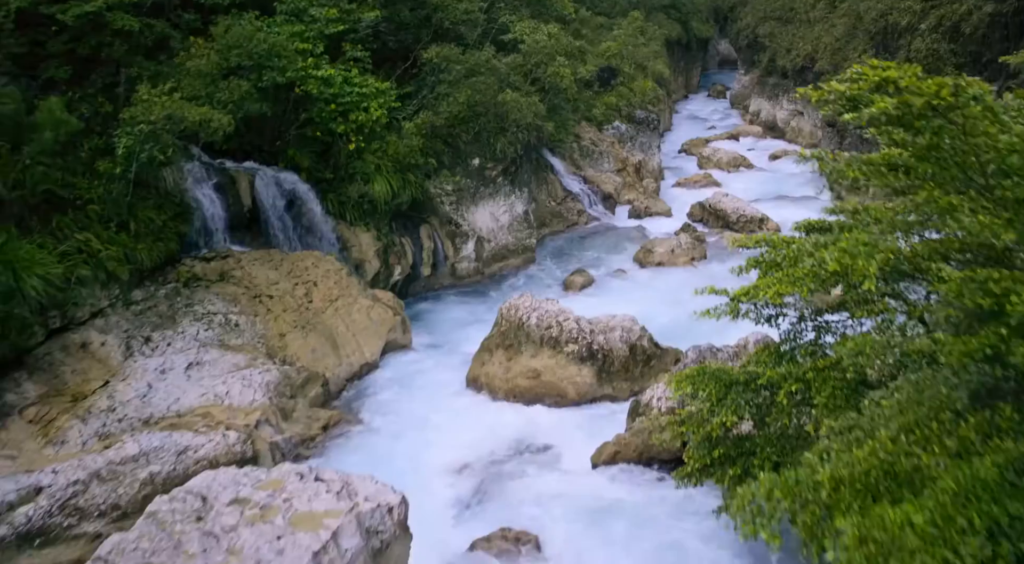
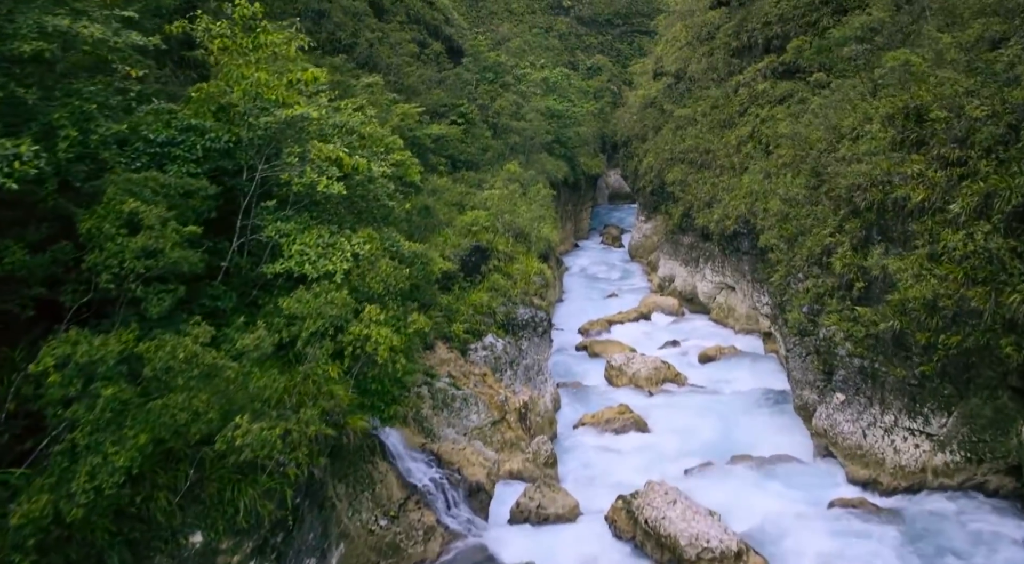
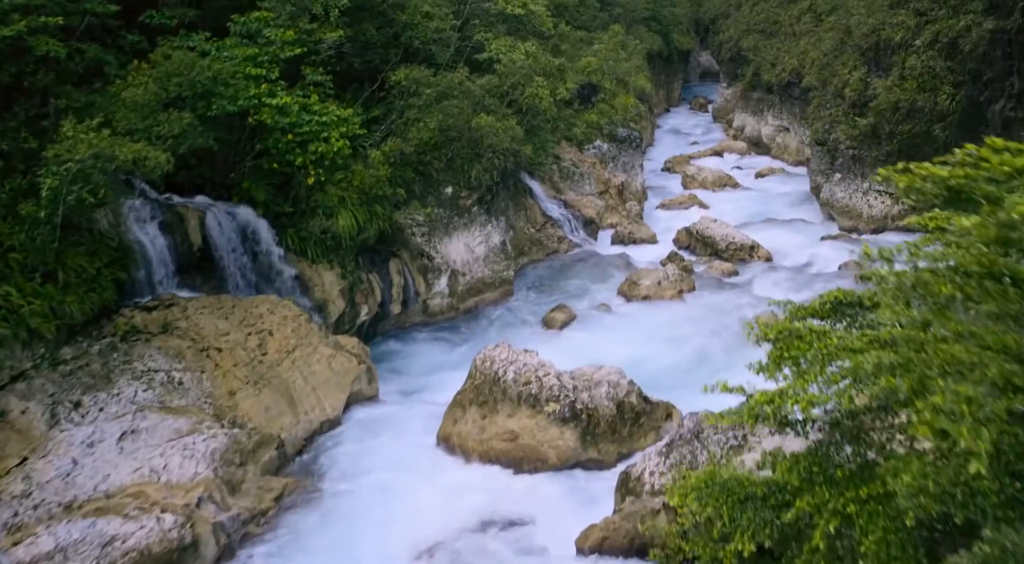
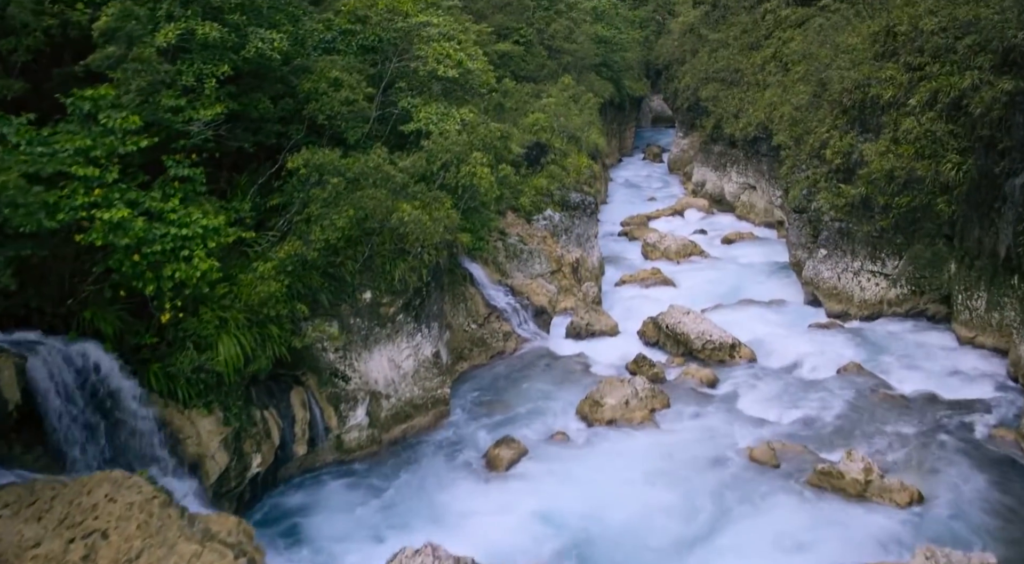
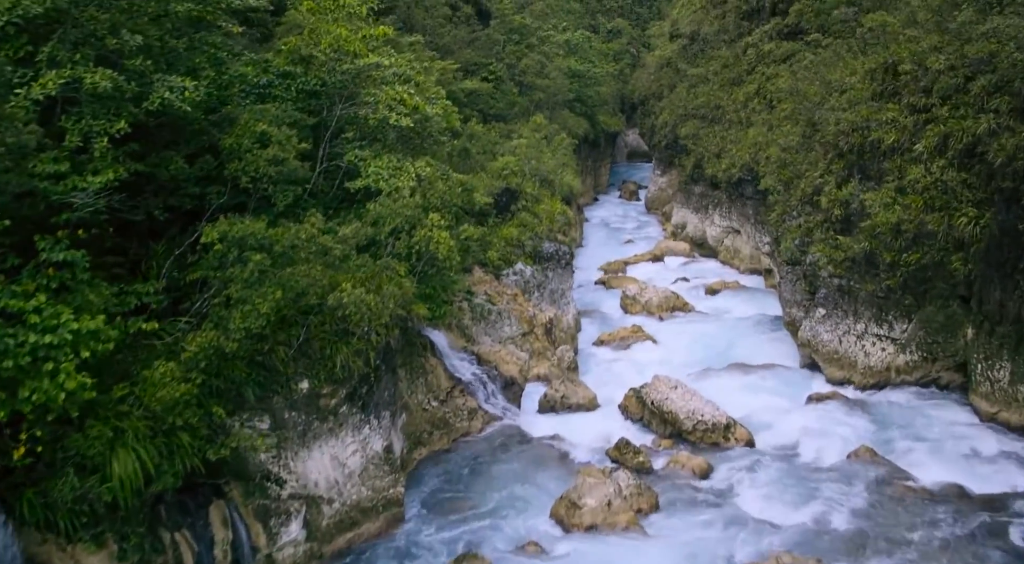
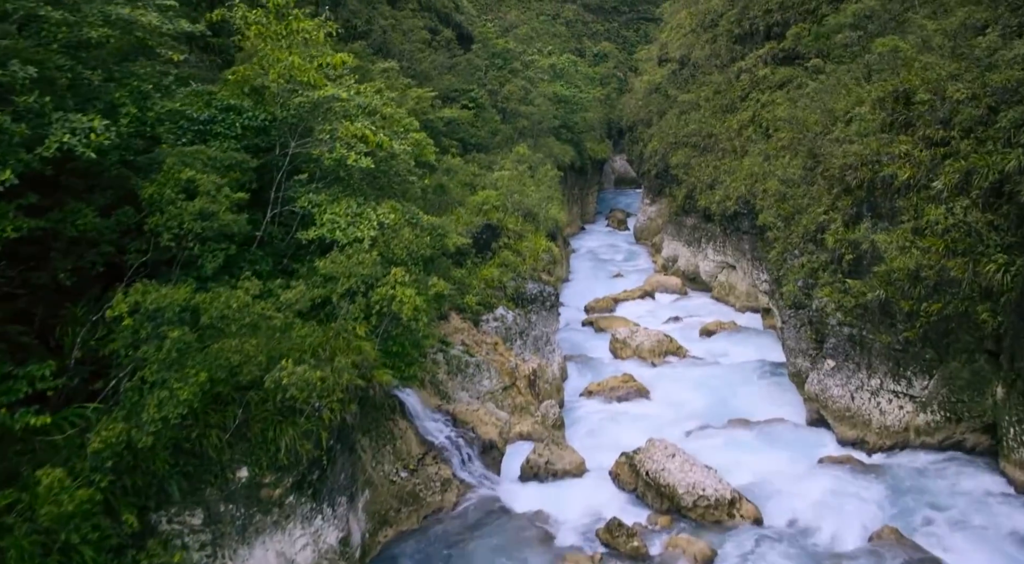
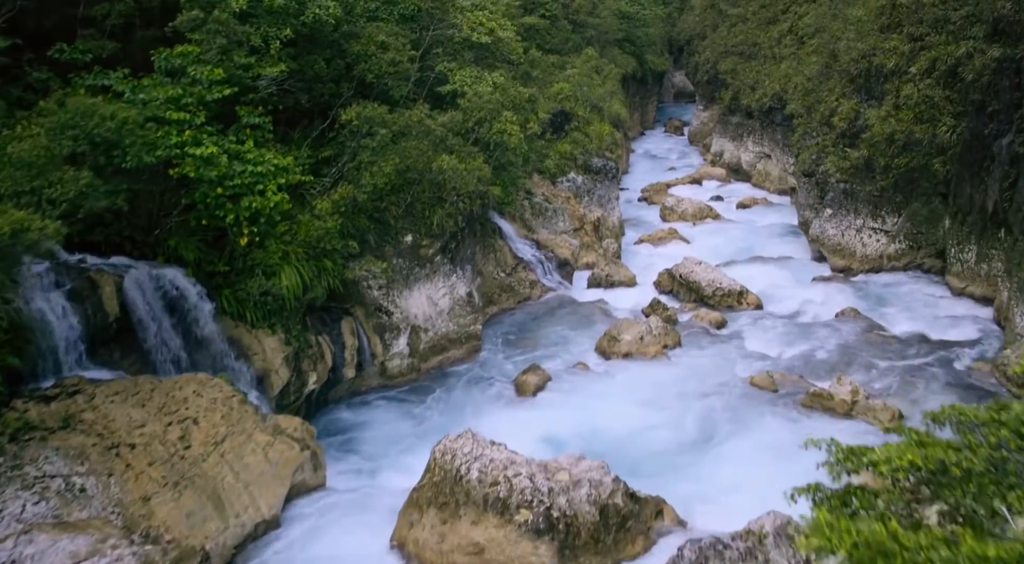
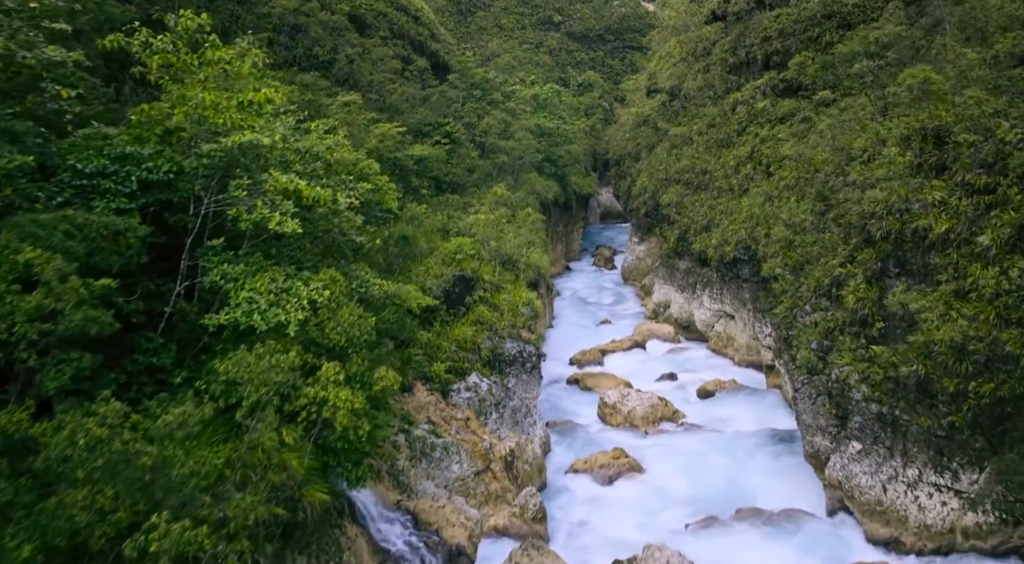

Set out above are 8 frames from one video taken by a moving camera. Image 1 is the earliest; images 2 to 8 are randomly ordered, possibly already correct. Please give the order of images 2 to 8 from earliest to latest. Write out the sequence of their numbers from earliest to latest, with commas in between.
3, 7, 4, 5, 6, 2, 8
